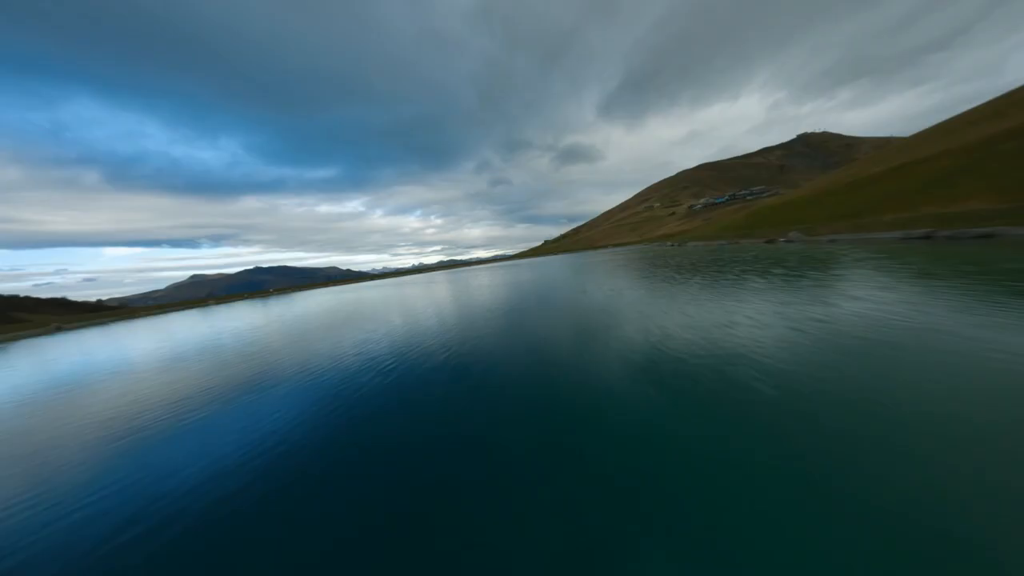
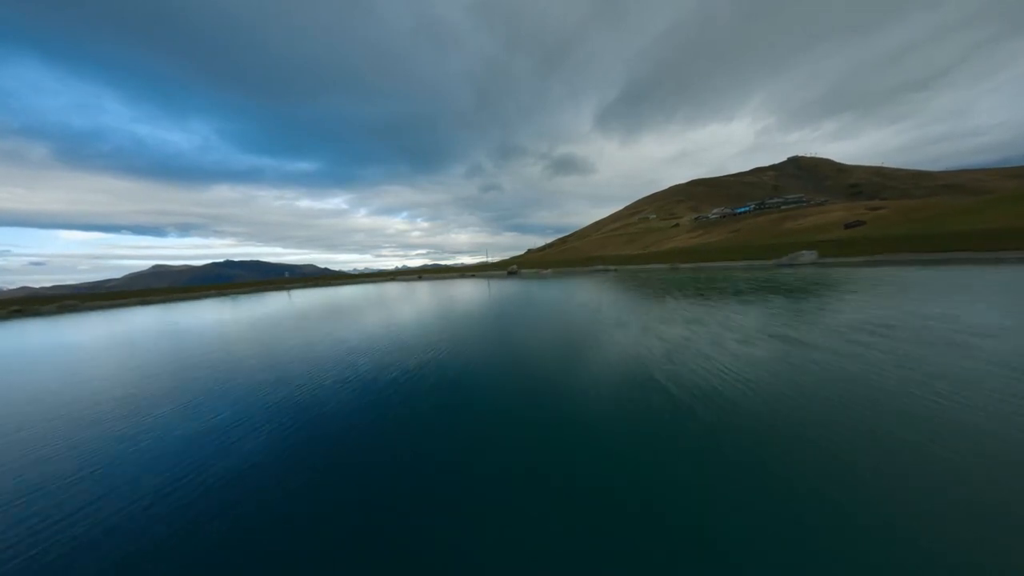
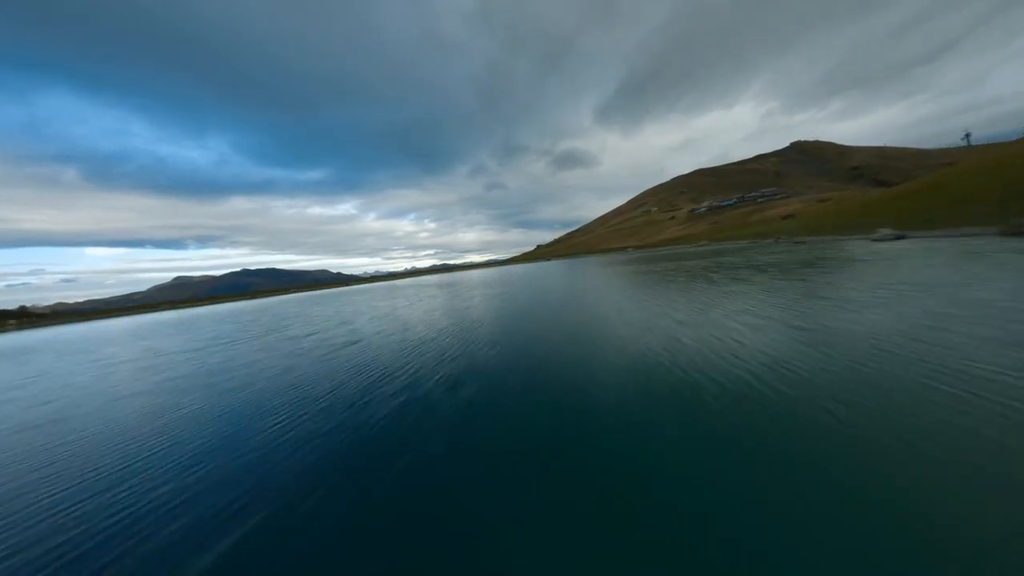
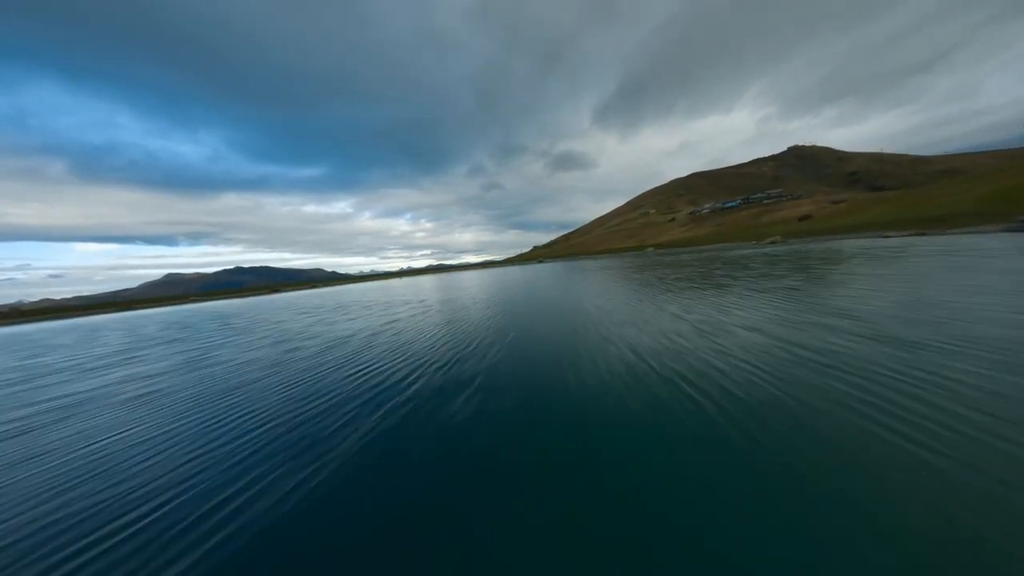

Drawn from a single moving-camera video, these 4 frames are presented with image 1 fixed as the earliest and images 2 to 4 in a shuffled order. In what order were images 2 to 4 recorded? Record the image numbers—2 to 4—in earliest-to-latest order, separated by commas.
3, 4, 2
